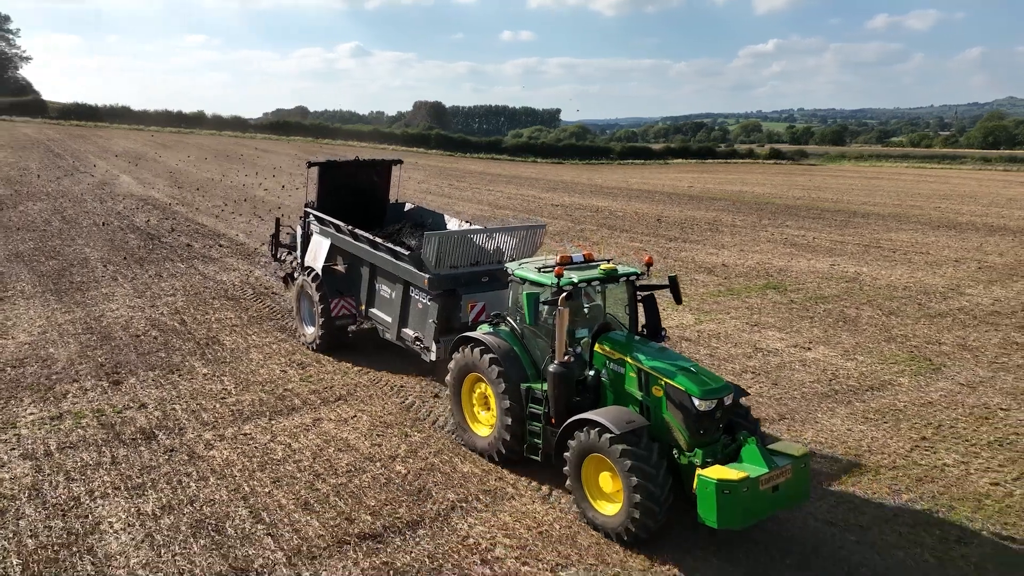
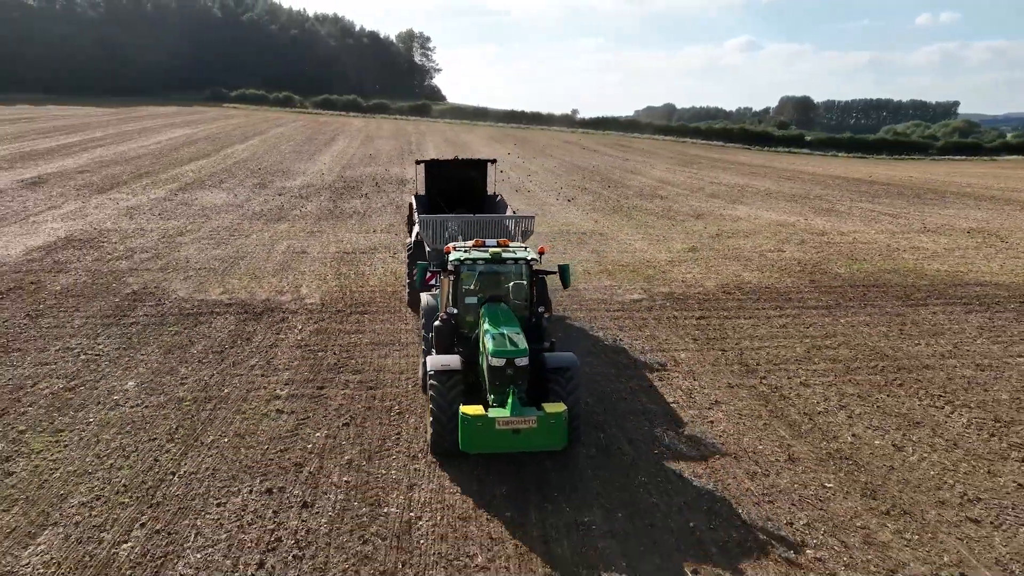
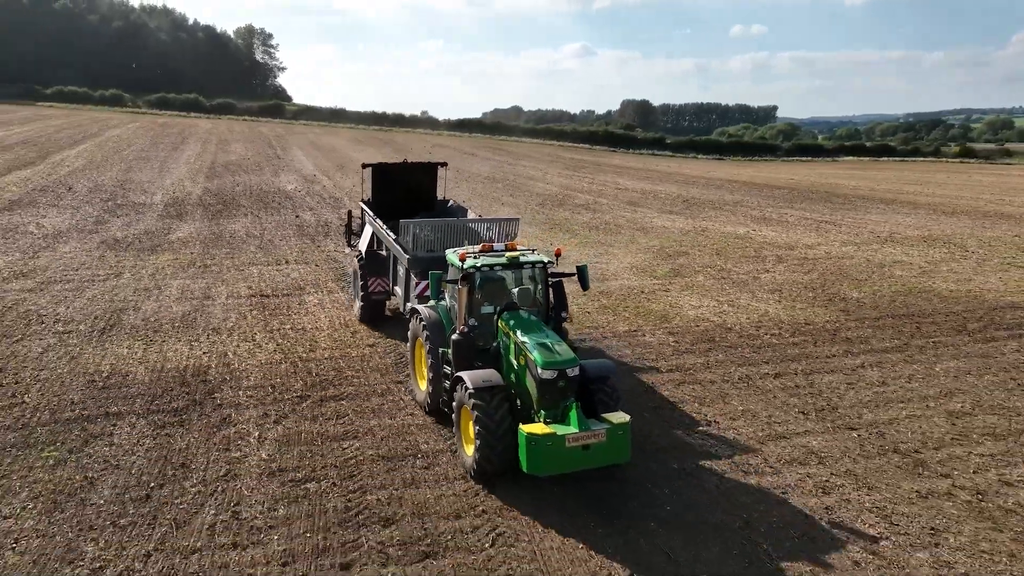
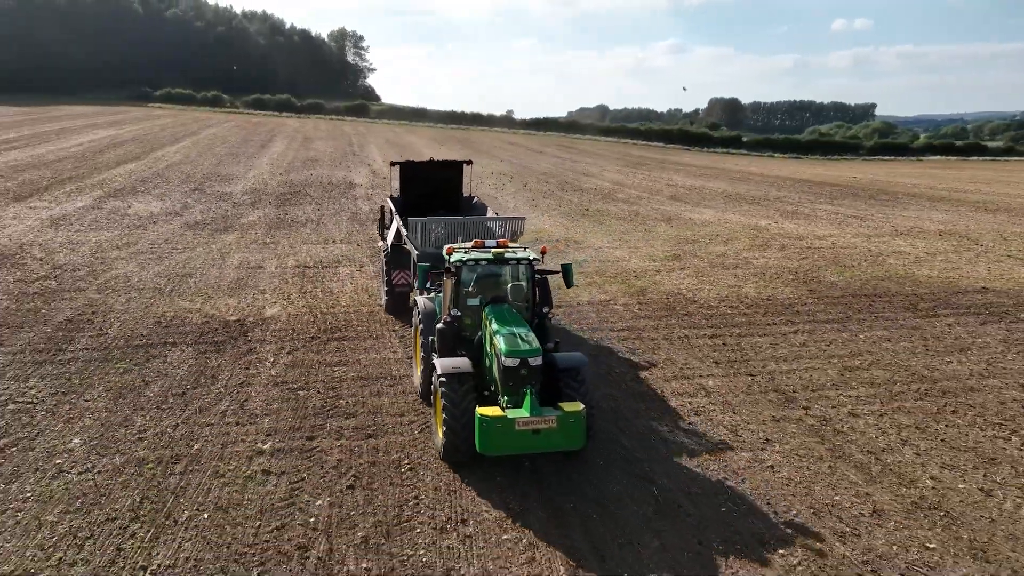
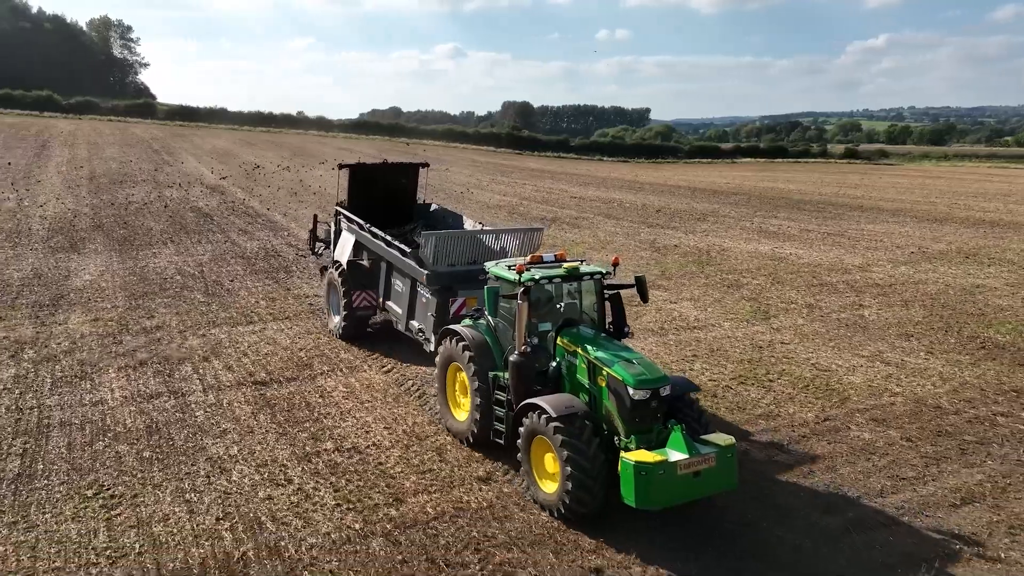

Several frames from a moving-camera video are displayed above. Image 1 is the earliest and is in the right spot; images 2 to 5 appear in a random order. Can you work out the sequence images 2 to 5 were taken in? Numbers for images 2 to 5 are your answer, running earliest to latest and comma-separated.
5, 3, 4, 2
